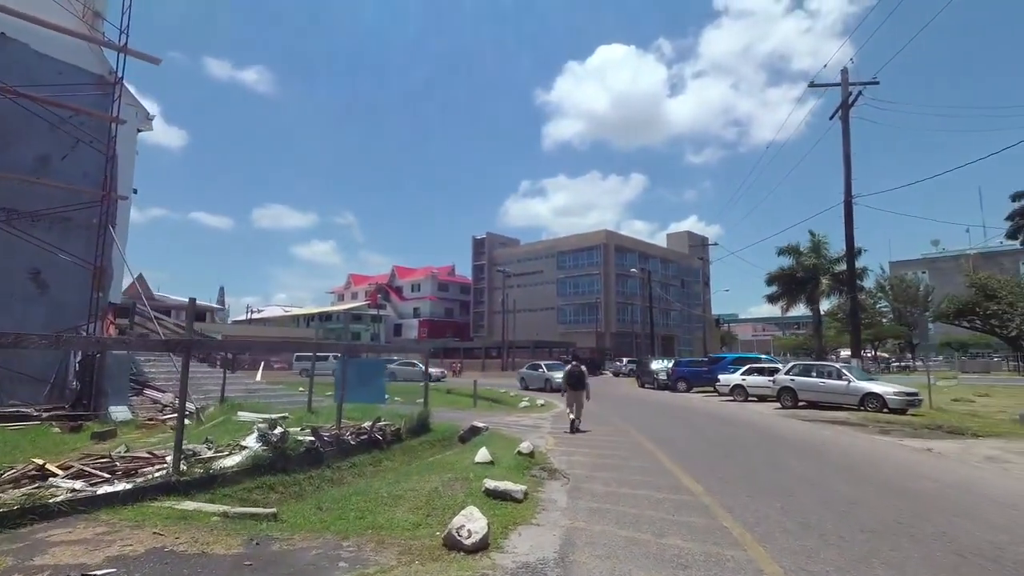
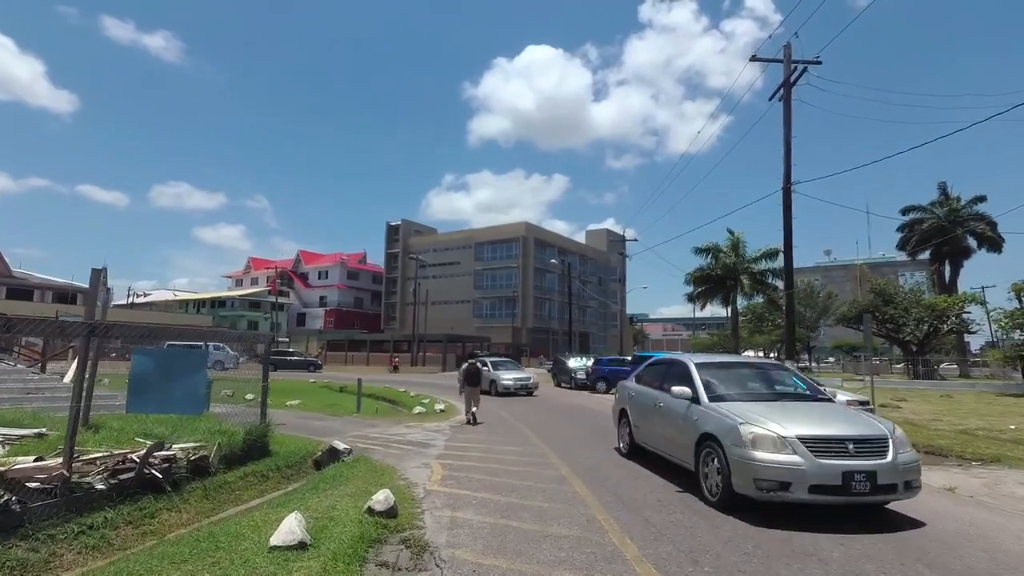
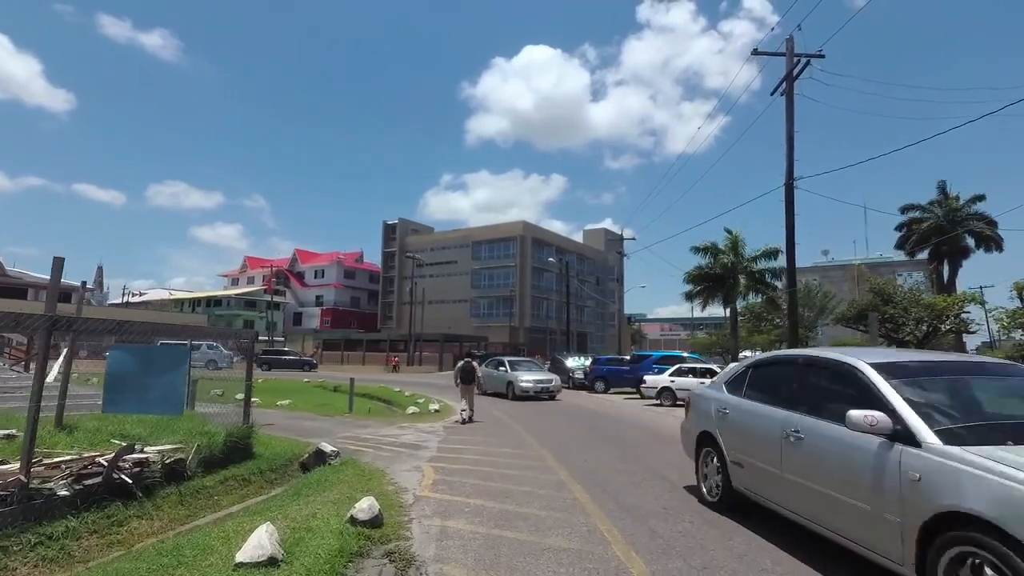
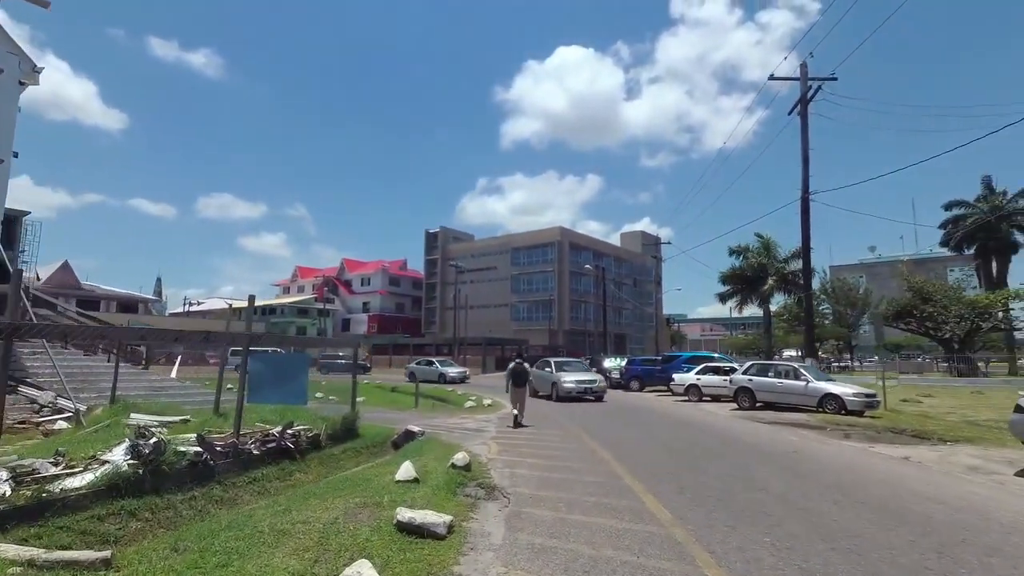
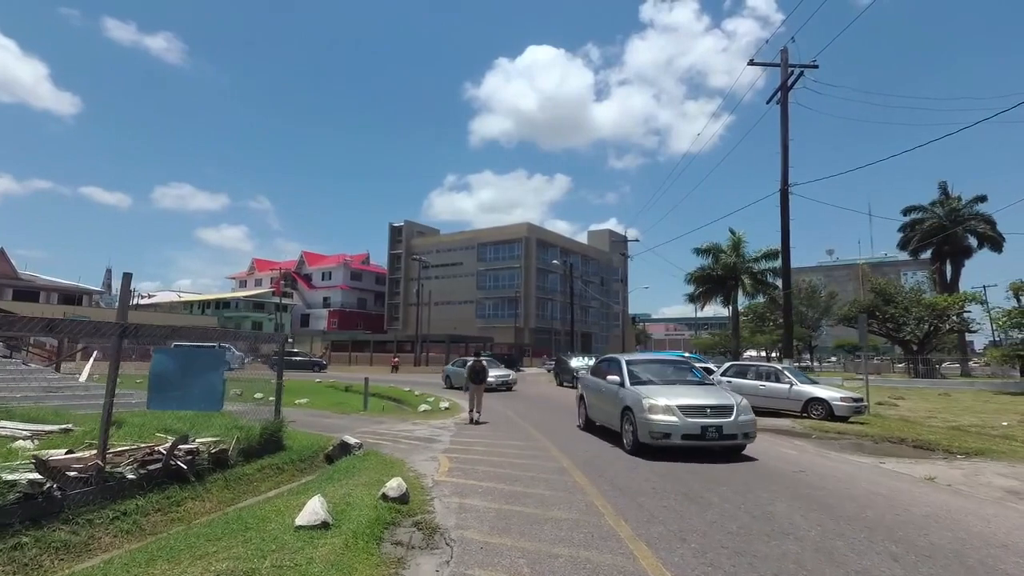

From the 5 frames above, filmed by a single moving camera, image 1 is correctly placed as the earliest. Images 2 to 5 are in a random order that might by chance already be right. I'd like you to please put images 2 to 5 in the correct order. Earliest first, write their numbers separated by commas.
4, 5, 2, 3
